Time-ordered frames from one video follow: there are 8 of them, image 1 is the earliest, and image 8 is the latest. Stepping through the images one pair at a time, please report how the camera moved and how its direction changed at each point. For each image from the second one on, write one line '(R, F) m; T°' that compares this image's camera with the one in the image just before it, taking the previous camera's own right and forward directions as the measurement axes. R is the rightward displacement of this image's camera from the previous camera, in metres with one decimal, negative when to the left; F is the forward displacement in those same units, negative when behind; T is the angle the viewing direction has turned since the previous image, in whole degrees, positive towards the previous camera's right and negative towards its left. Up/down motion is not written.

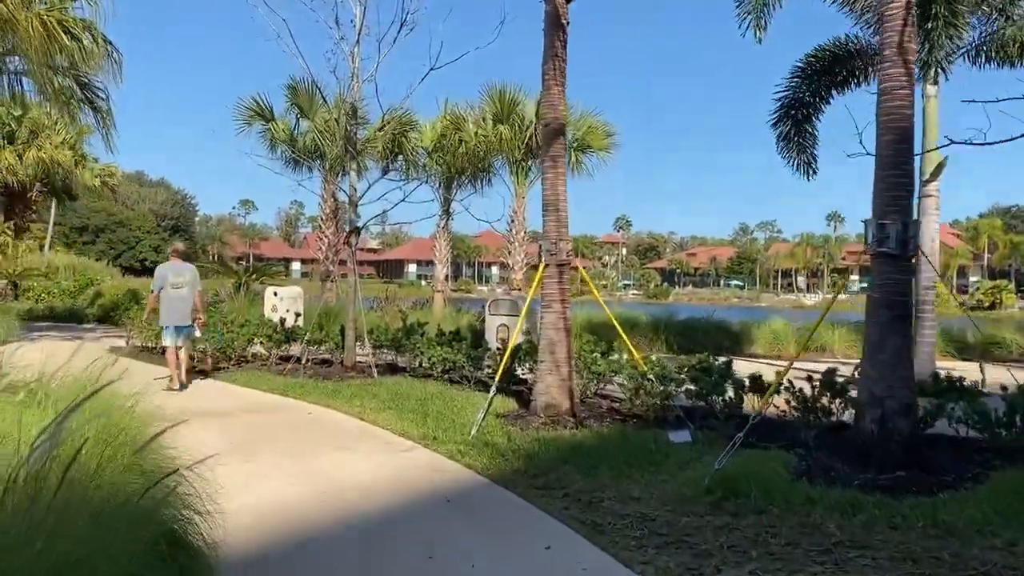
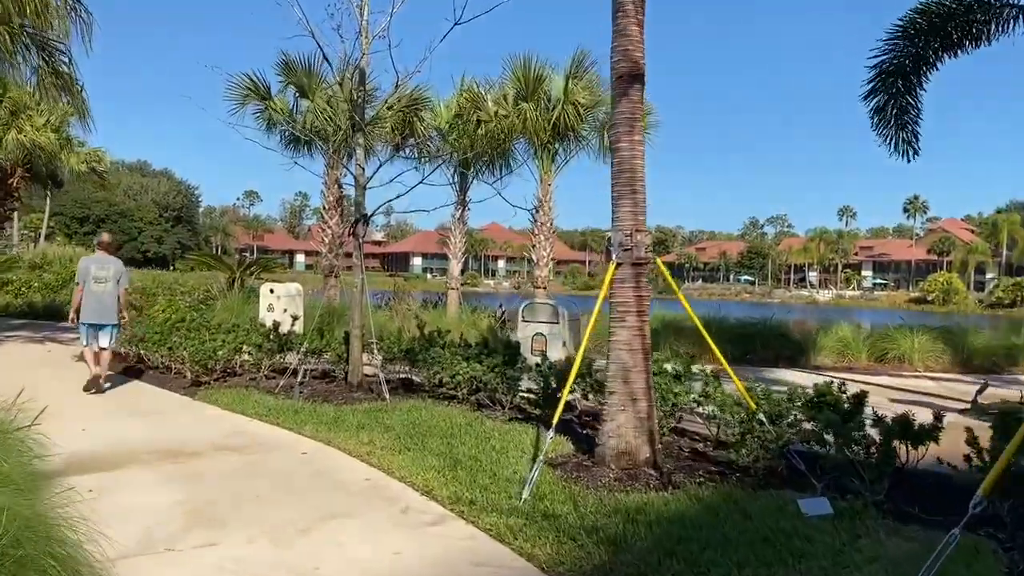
(-0.3, +1.8) m; 0°
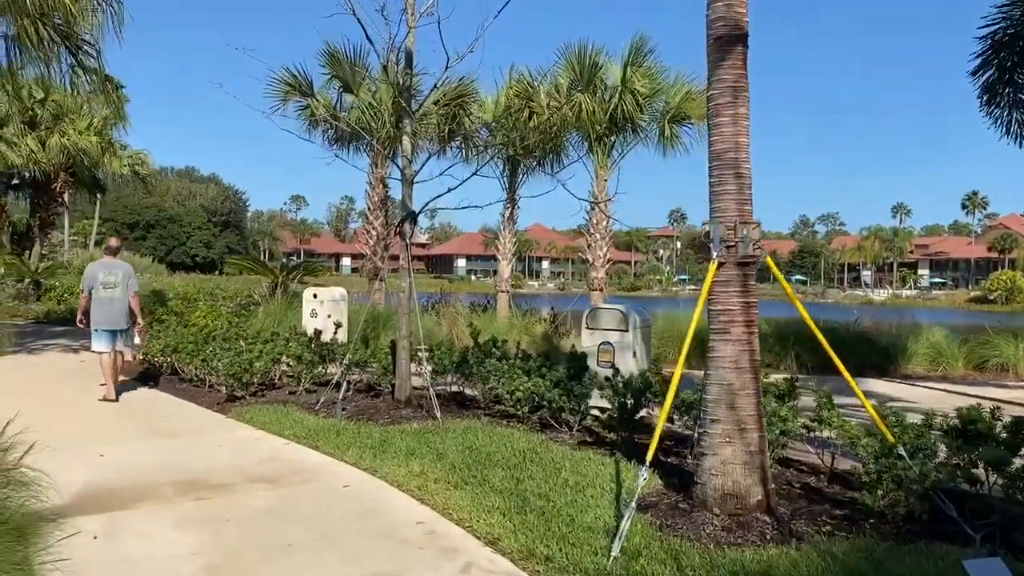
(-0.2, +0.9) m; -3°
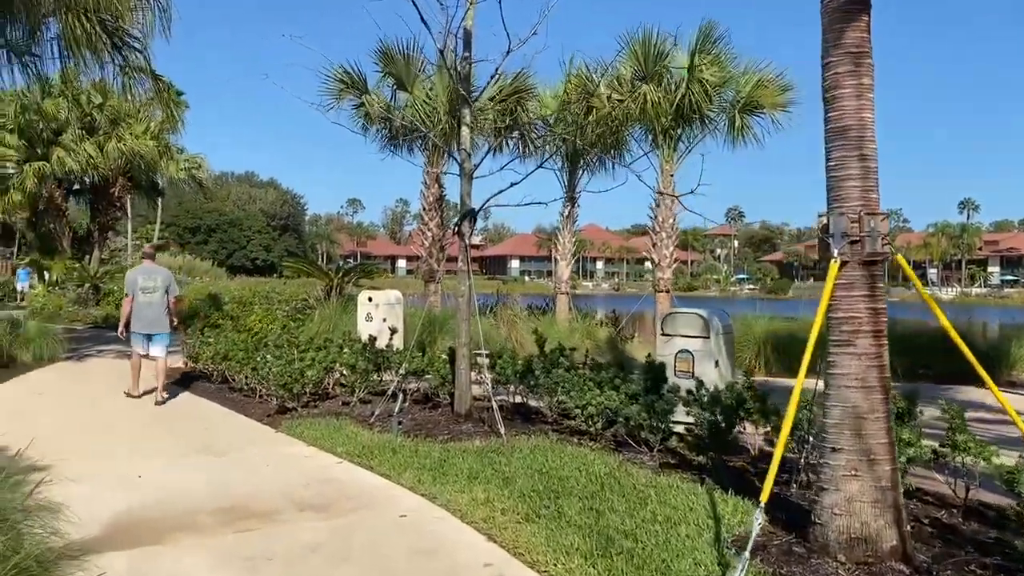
(-0.1, +0.6) m; -4°
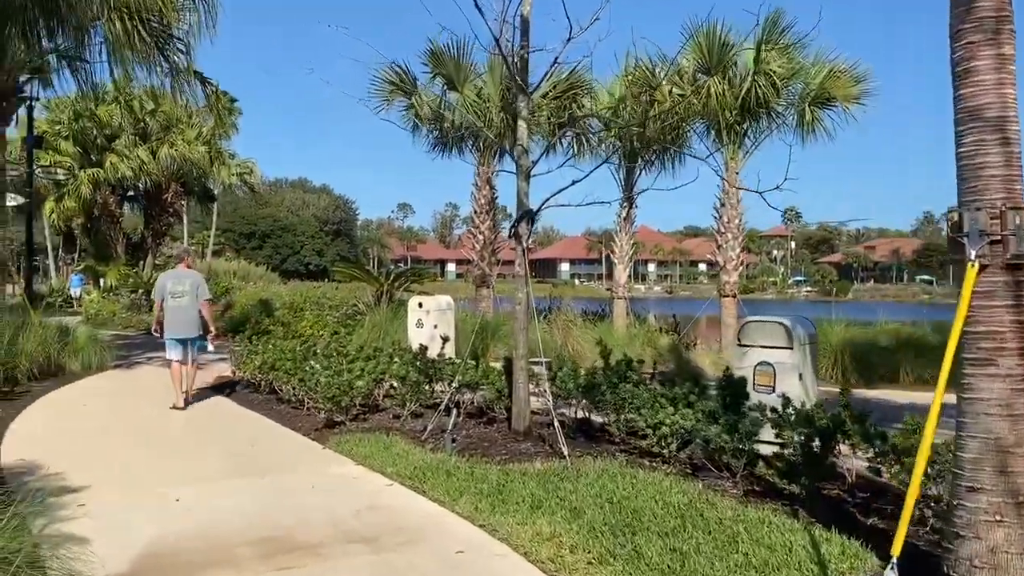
(-0.1, +0.5) m; -3°
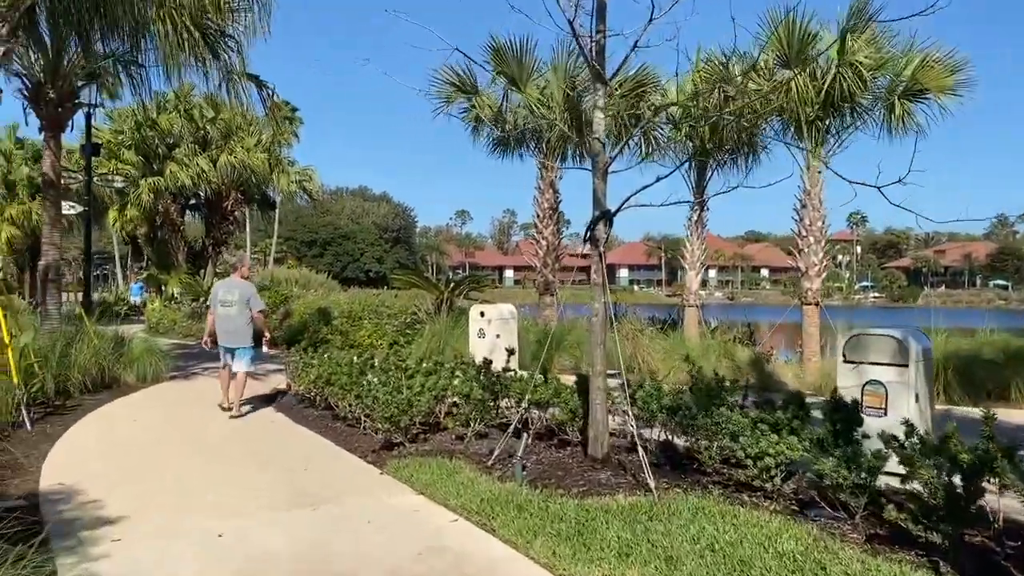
(-0.1, +0.6) m; -4°
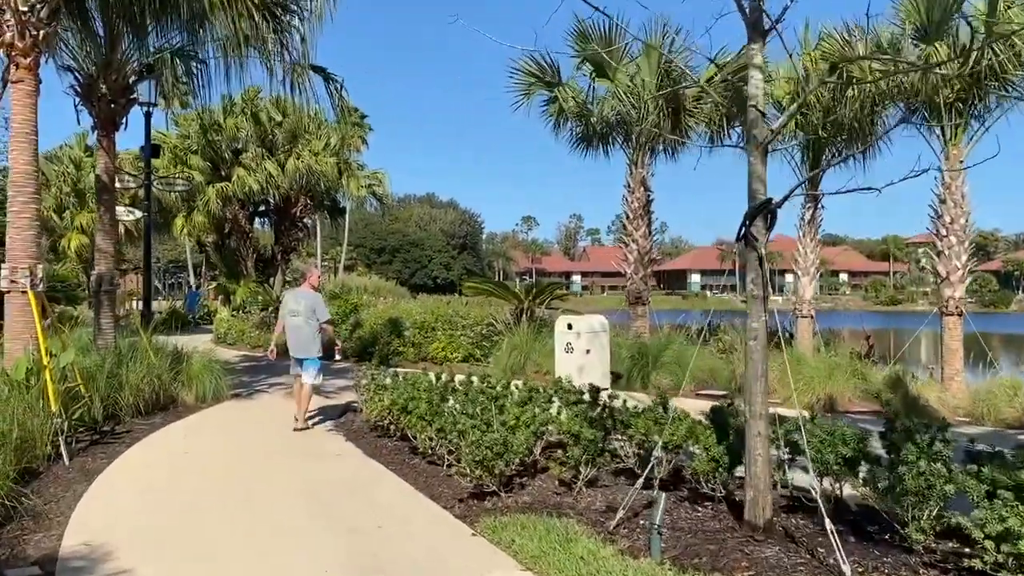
(-0.3, +1.2) m; -4°
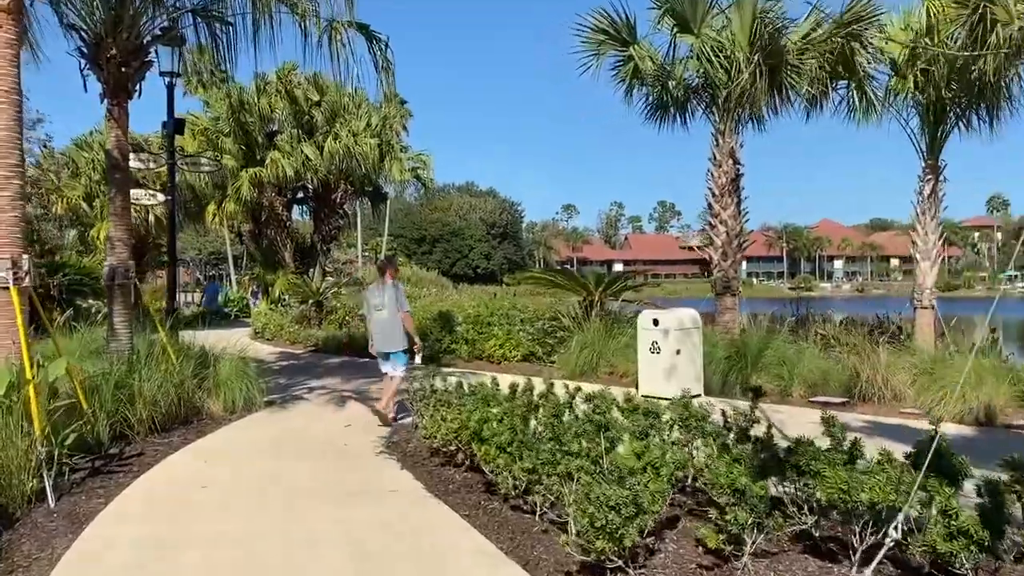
(-0.4, +1.5) m; -3°
